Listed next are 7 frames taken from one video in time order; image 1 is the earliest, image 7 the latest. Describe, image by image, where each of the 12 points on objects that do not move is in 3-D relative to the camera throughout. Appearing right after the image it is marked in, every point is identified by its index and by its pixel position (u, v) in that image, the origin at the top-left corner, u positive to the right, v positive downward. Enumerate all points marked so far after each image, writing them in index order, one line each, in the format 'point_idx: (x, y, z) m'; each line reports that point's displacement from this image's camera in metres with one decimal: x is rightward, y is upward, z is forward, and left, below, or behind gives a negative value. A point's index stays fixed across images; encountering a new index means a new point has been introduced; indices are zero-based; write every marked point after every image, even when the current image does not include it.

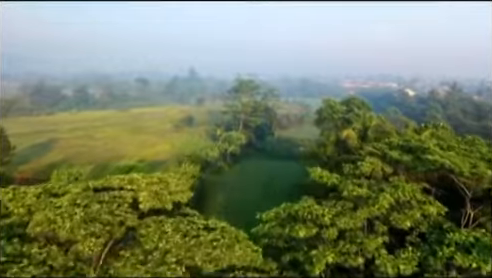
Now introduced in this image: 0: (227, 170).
0: (-0.5, -0.9, +15.5) m
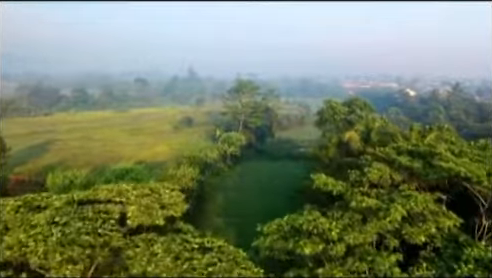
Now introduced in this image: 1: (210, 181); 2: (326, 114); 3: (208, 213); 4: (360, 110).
0: (-0.5, -0.9, +15.2) m
1: (-1.0, -1.1, +14.3) m
2: (+2.2, +0.7, +14.6) m
3: (-0.9, -1.9, +13.2) m
4: (+3.1, +0.8, +13.8) m
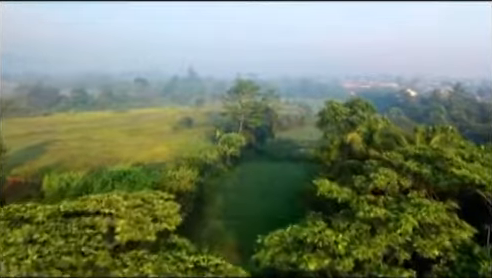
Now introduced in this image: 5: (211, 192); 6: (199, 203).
0: (-0.5, -0.9, +15.0) m
1: (-1.0, -1.1, +14.1) m
2: (+2.2, +0.7, +14.4) m
3: (-0.9, -1.9, +13.0) m
4: (+3.1, +0.7, +13.6) m
5: (-0.9, -1.4, +13.9) m
6: (-1.2, -1.6, +13.0) m
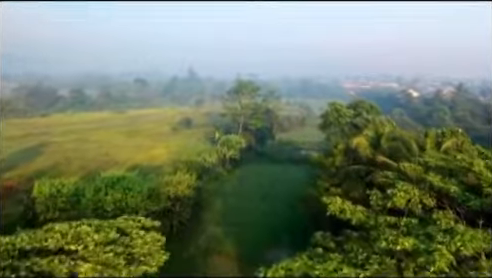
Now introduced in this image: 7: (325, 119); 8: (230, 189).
0: (-0.5, -1.0, +14.5) m
1: (-1.0, -1.2, +13.6) m
2: (+2.2, +0.6, +13.9) m
3: (-0.9, -2.0, +12.5) m
4: (+3.1, +0.7, +13.1) m
5: (-0.9, -1.5, +13.4) m
6: (-1.2, -1.7, +12.5) m
7: (+2.1, +0.5, +14.0) m
8: (-0.5, -1.4, +14.2) m
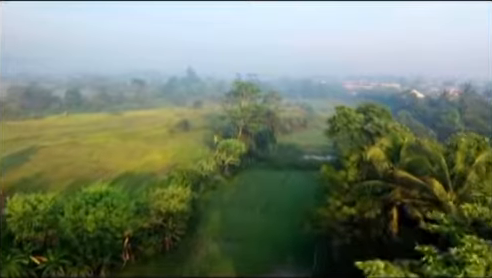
0: (-0.5, -1.2, +13.4) m
1: (-1.0, -1.4, +12.5) m
2: (+2.2, +0.5, +12.8) m
3: (-0.9, -2.2, +11.4) m
4: (+3.1, +0.5, +12.1) m
5: (-0.9, -1.6, +12.3) m
6: (-1.2, -1.8, +11.4) m
7: (+2.1, +0.4, +12.9) m
8: (-0.5, -1.5, +13.1) m
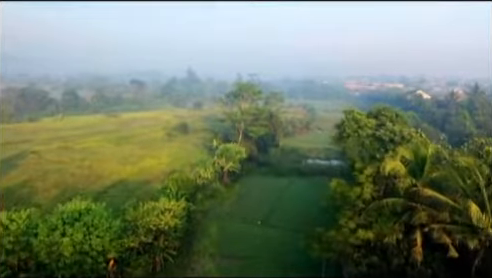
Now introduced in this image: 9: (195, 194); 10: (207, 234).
0: (-0.5, -1.3, +12.4) m
1: (-1.0, -1.5, +11.5) m
2: (+2.2, +0.3, +11.8) m
3: (-0.9, -2.3, +10.4) m
4: (+3.1, +0.4, +11.0) m
5: (-0.9, -1.8, +11.3) m
6: (-1.2, -2.0, +10.4) m
7: (+2.1, +0.2, +11.9) m
8: (-0.5, -1.7, +12.1) m
9: (-1.2, -1.3, +11.5) m
10: (-0.8, -2.0, +11.0) m
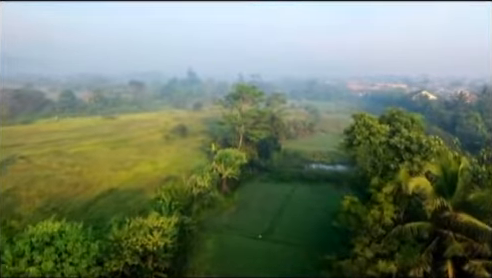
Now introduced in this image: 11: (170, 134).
0: (-0.5, -1.5, +11.4) m
1: (-1.0, -1.7, +10.5) m
2: (+2.2, +0.2, +10.7) m
3: (-0.9, -2.4, +9.4) m
4: (+3.1, +0.2, +10.0) m
5: (-0.9, -1.9, +10.3) m
6: (-1.2, -2.1, +9.4) m
7: (+2.1, +0.1, +10.9) m
8: (-0.5, -1.8, +11.1) m
9: (-1.2, -1.4, +10.5) m
10: (-0.8, -2.1, +9.9) m
11: (-2.9, +0.1, +18.8) m
